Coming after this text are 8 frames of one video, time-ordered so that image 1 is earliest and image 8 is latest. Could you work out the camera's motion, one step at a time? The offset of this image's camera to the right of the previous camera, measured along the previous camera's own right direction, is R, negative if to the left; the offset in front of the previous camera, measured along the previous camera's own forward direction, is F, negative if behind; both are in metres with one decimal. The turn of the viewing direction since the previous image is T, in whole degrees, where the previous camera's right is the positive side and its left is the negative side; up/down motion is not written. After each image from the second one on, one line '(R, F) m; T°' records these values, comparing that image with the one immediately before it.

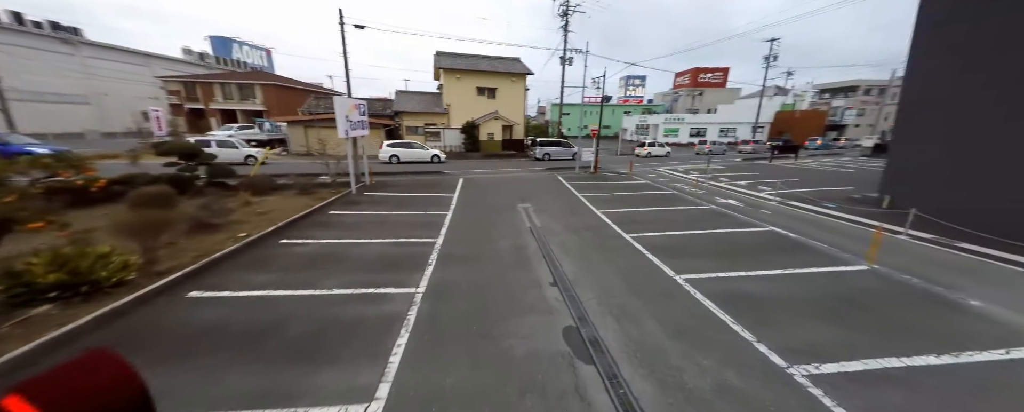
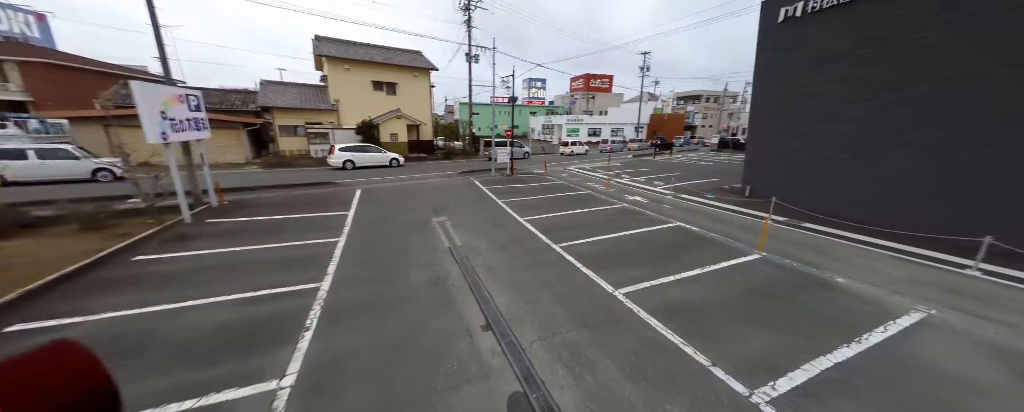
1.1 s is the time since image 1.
(0.0, +1.1) m; +16°
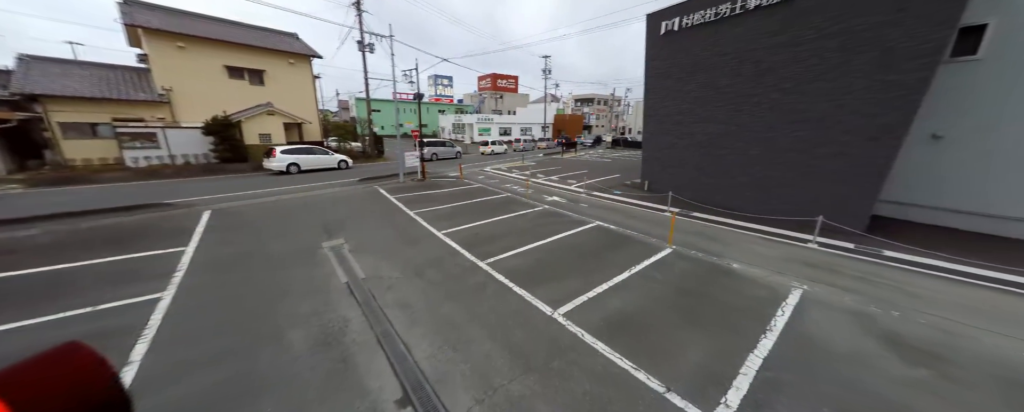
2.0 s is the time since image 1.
(0.0, +0.9) m; +16°
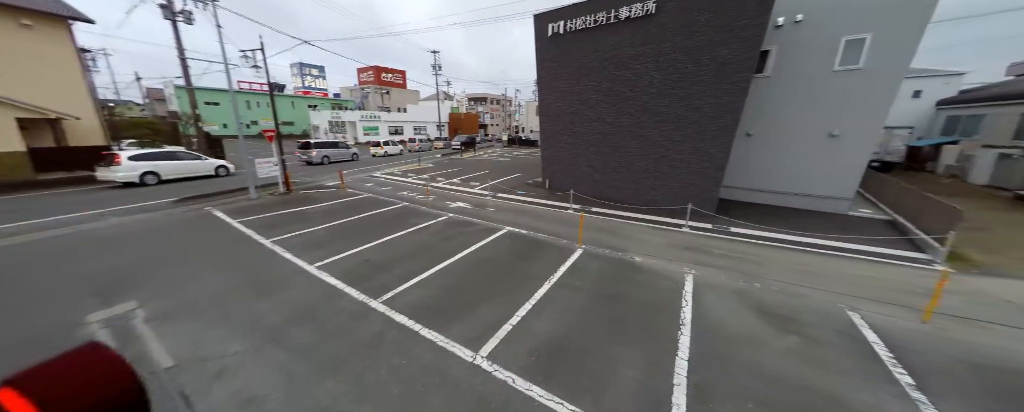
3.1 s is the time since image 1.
(0.0, +0.9) m; +19°
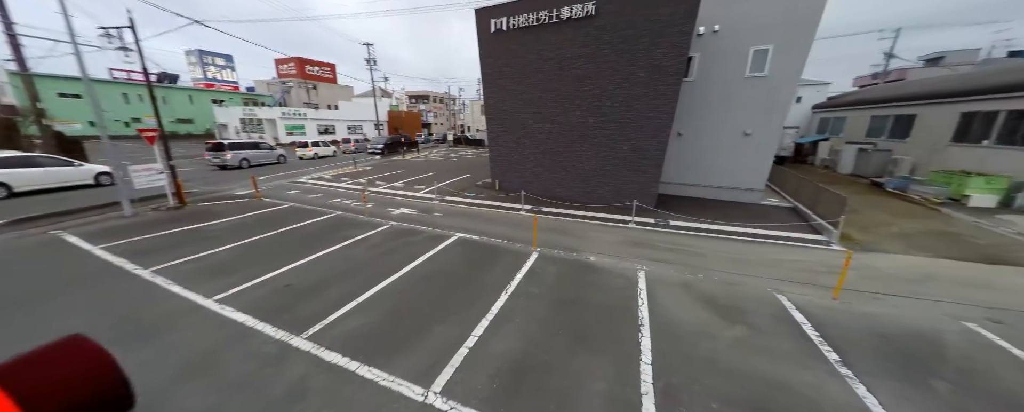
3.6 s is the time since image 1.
(0.0, +0.4) m; +10°
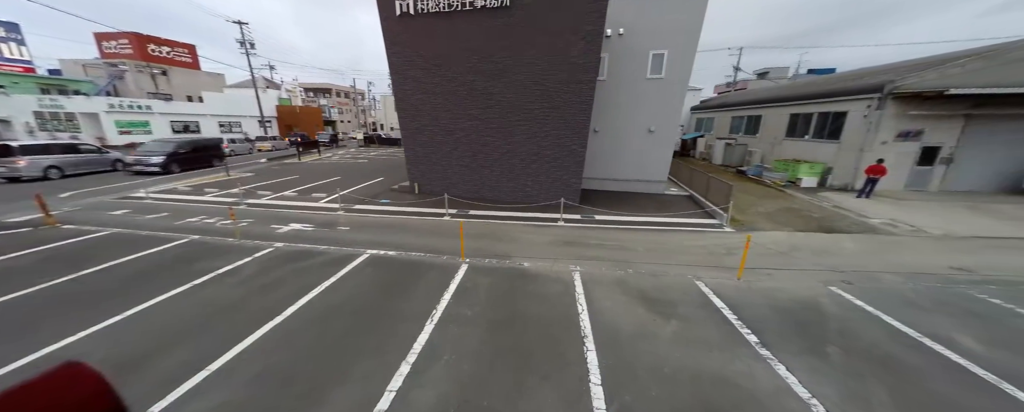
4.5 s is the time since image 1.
(+0.1, +0.7) m; +14°
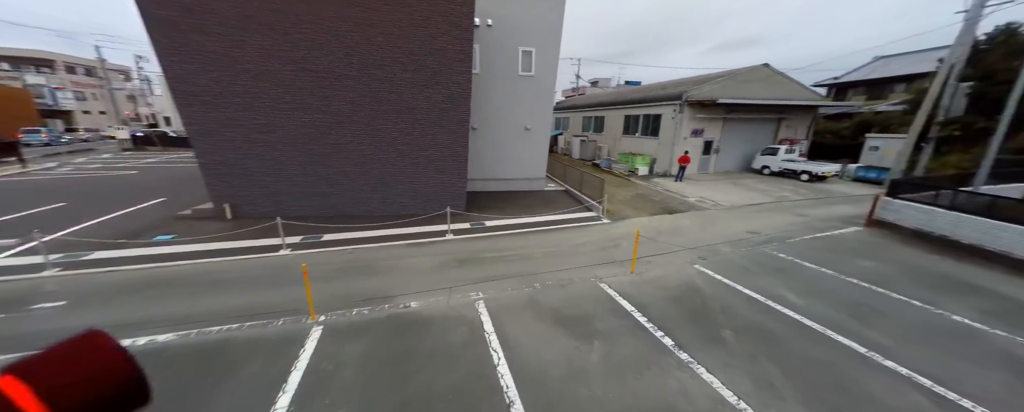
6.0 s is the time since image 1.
(0.0, +1.2) m; +23°
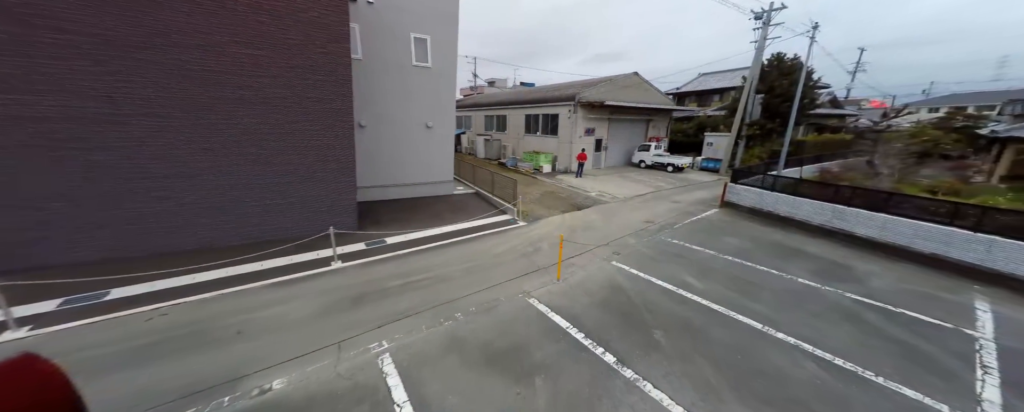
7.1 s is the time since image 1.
(0.0, +0.8) m; +18°
